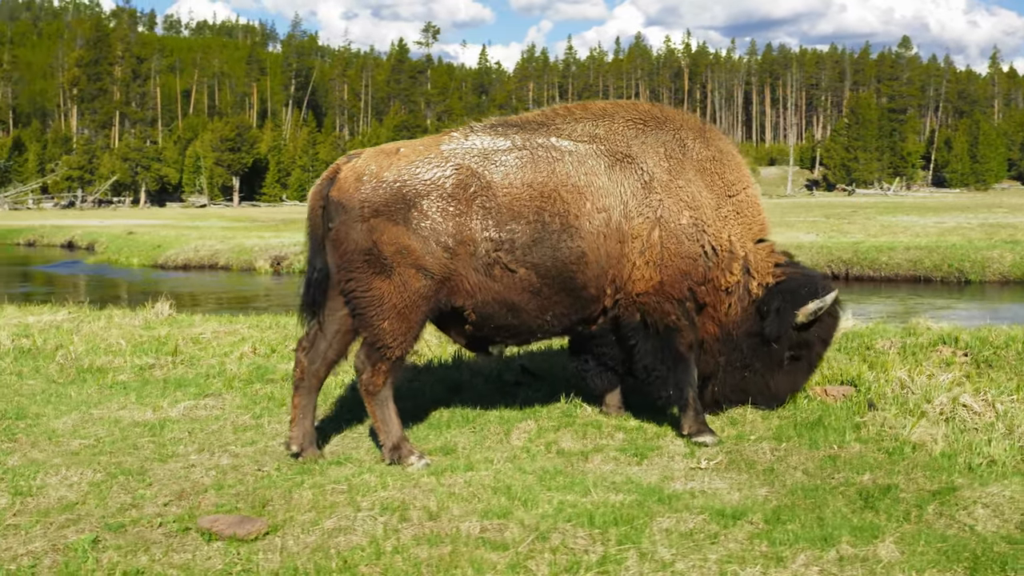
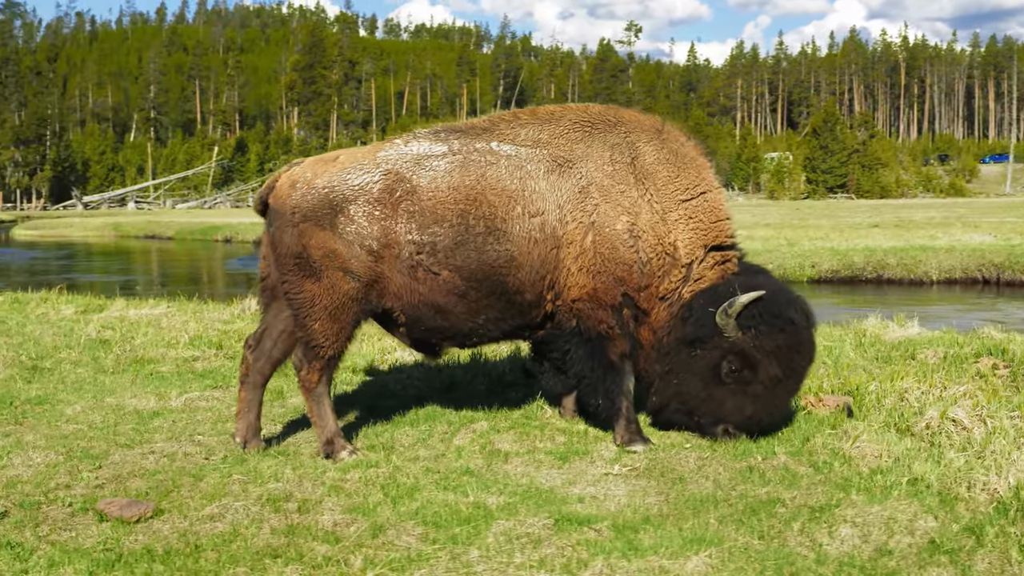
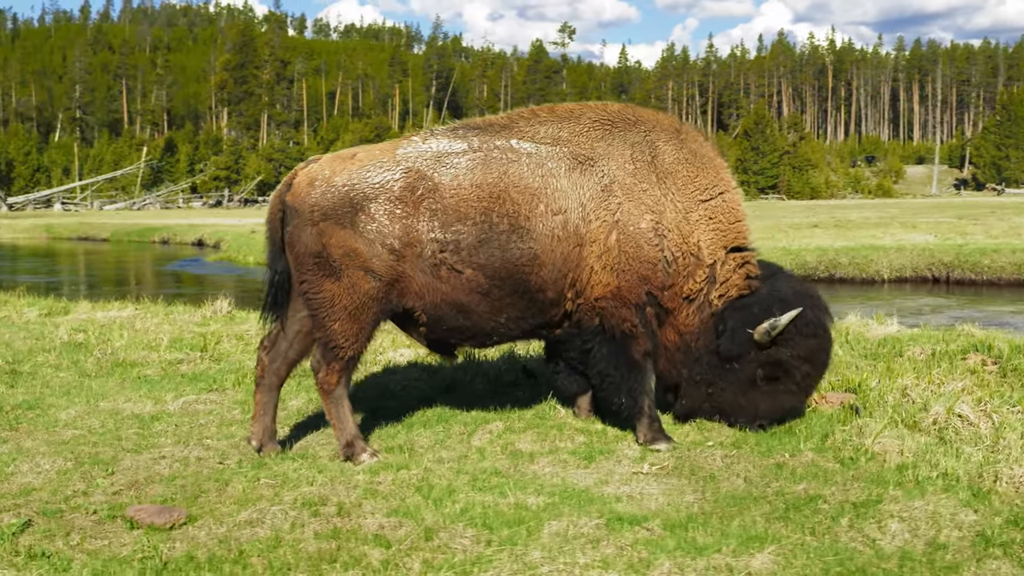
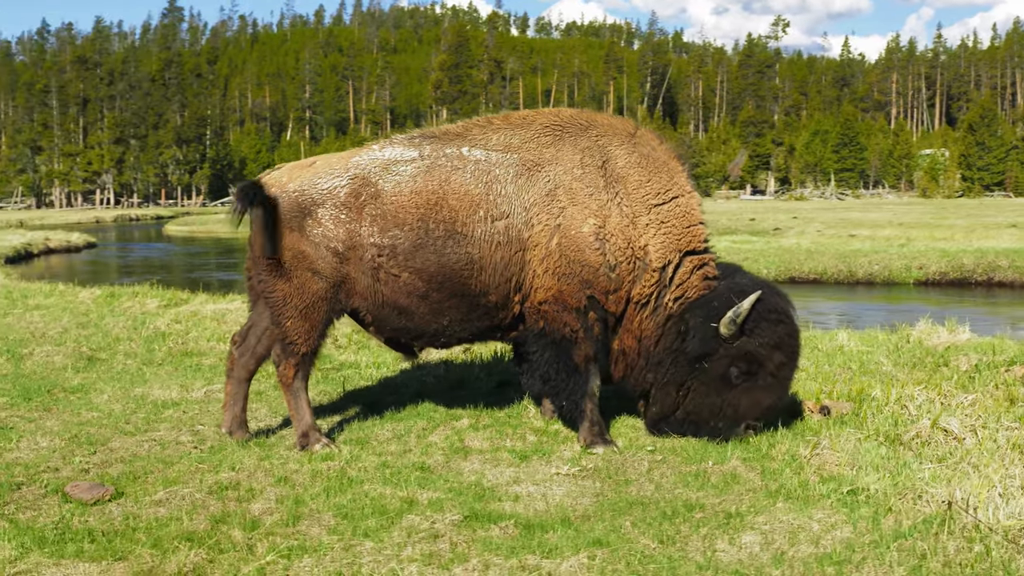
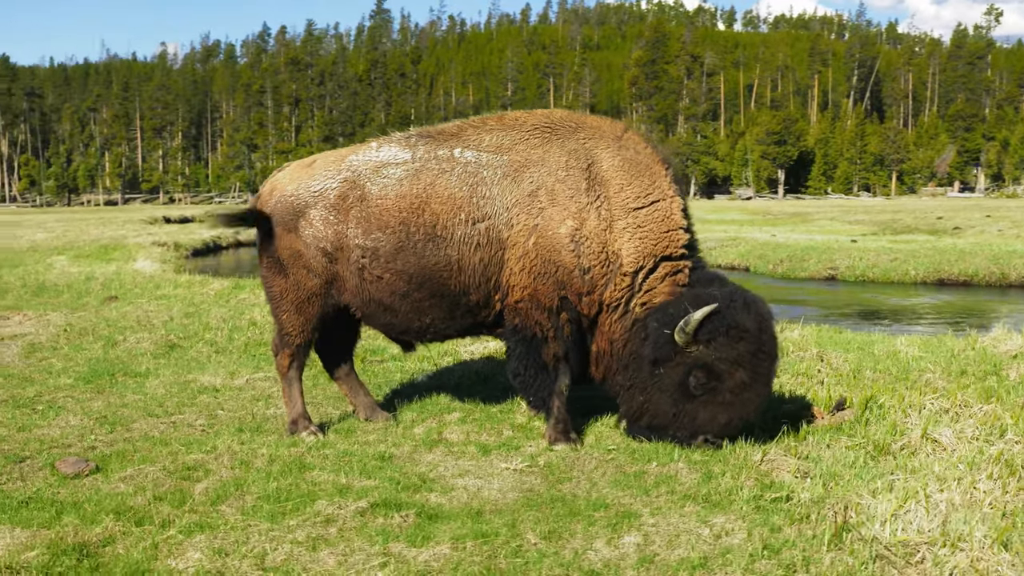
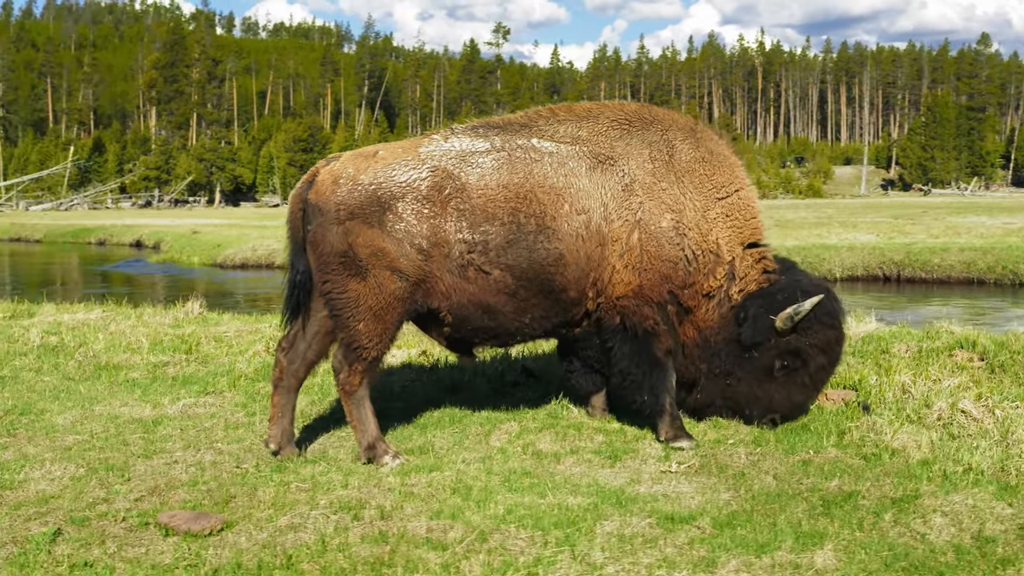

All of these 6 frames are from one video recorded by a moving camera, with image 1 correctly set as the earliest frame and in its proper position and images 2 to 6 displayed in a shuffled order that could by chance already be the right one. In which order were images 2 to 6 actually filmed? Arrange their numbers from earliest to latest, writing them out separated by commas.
6, 3, 2, 4, 5
